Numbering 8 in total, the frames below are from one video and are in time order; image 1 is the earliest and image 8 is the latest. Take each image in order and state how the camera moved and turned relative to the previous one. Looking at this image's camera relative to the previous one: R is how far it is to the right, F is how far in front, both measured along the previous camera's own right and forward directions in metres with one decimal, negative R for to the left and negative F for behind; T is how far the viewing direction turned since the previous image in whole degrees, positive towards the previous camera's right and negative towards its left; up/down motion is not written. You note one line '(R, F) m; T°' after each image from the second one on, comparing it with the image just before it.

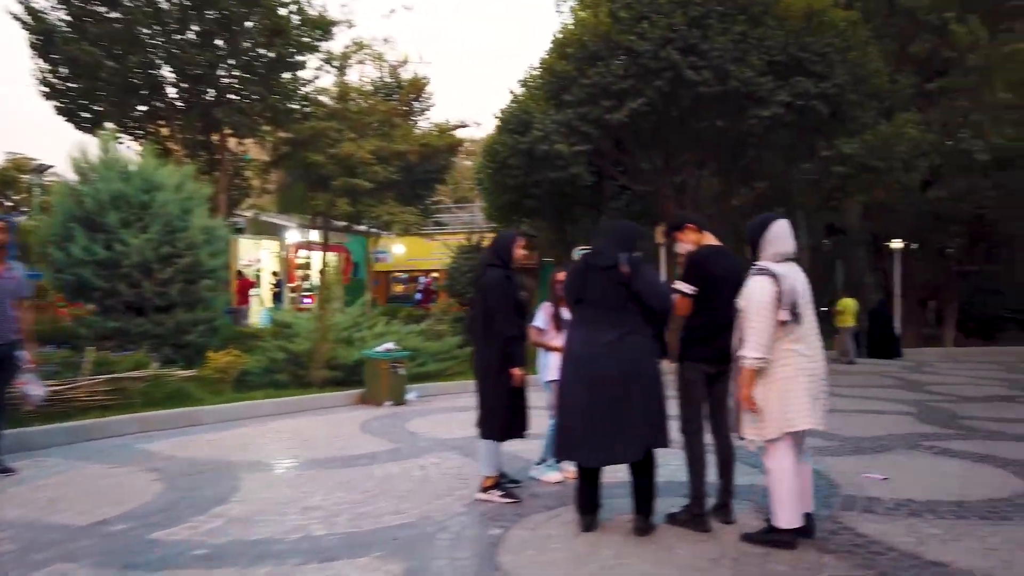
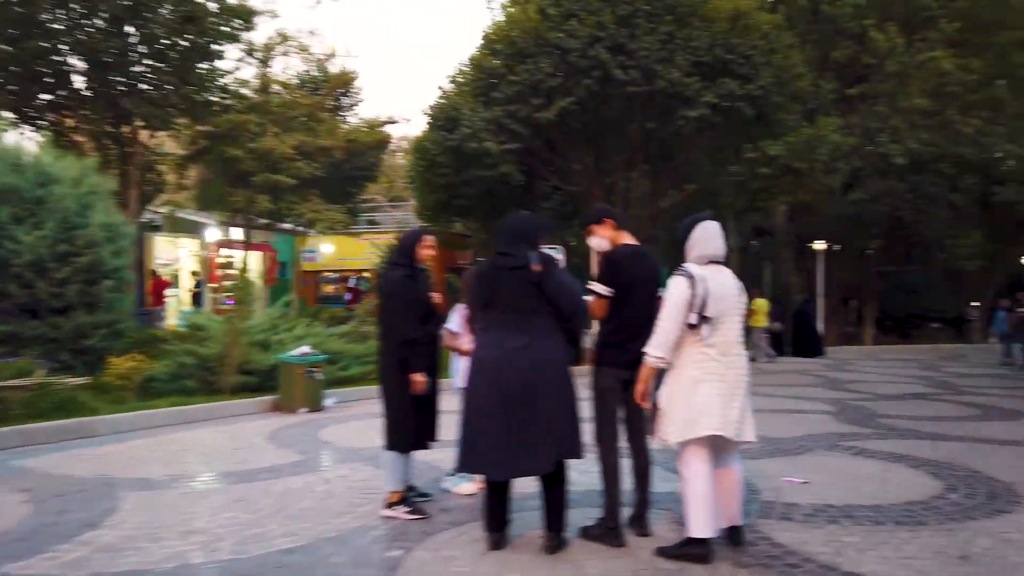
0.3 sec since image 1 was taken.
(+0.2, +0.3) m; +5°
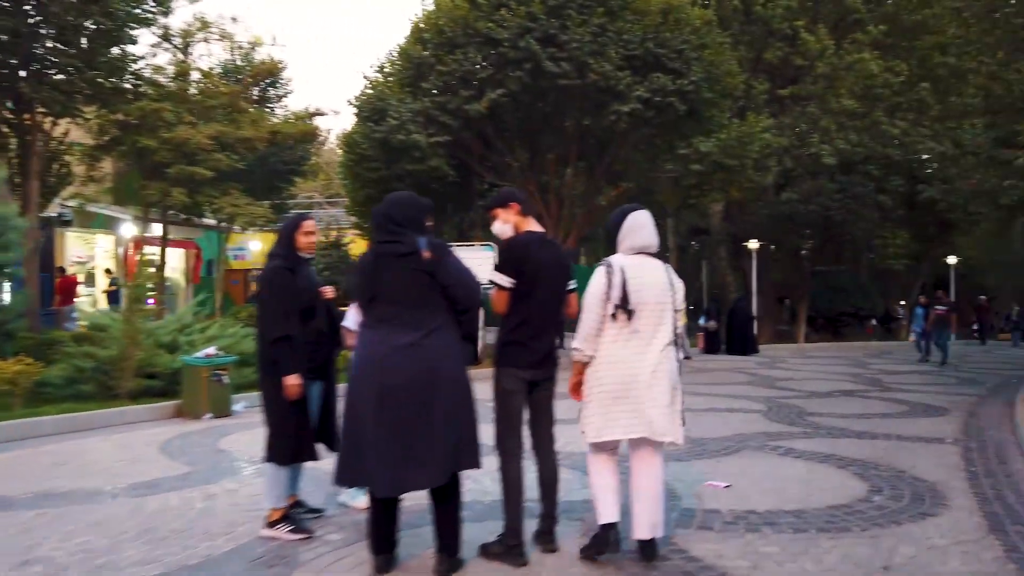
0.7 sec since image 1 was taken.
(+0.3, +0.5) m; +4°
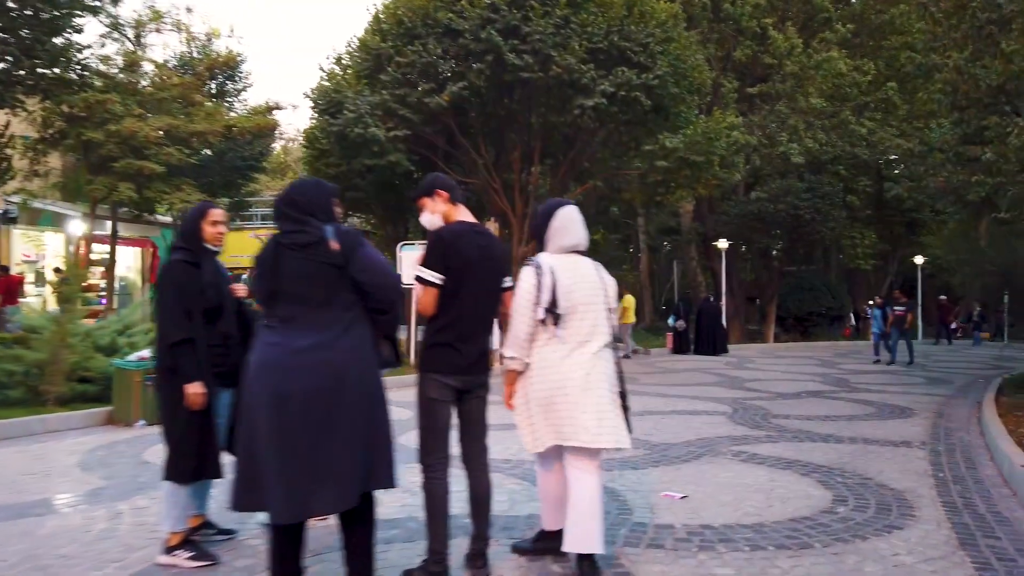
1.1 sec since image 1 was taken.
(+0.3, +0.5) m; +2°
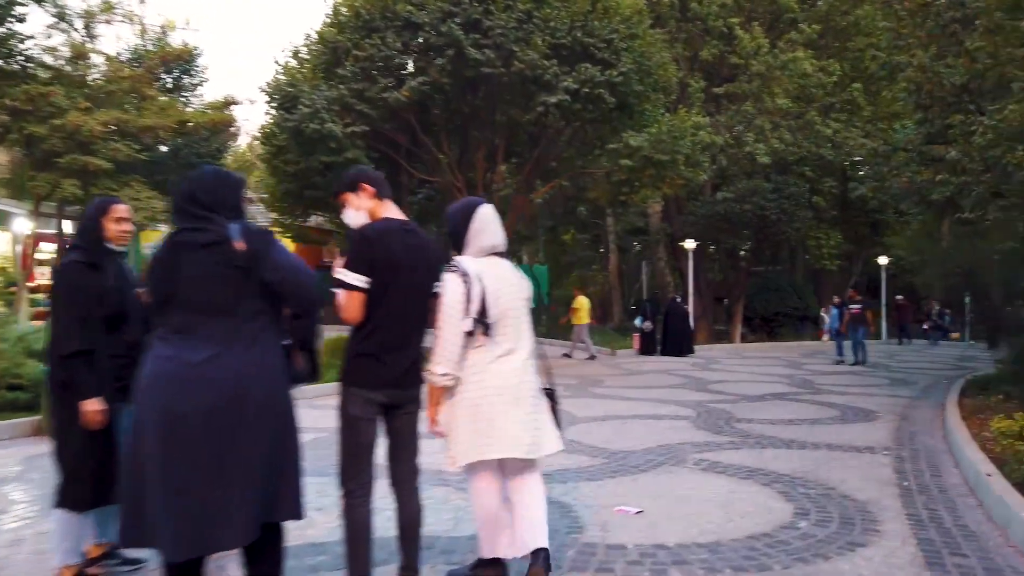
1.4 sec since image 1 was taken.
(+0.2, +0.4) m; +2°
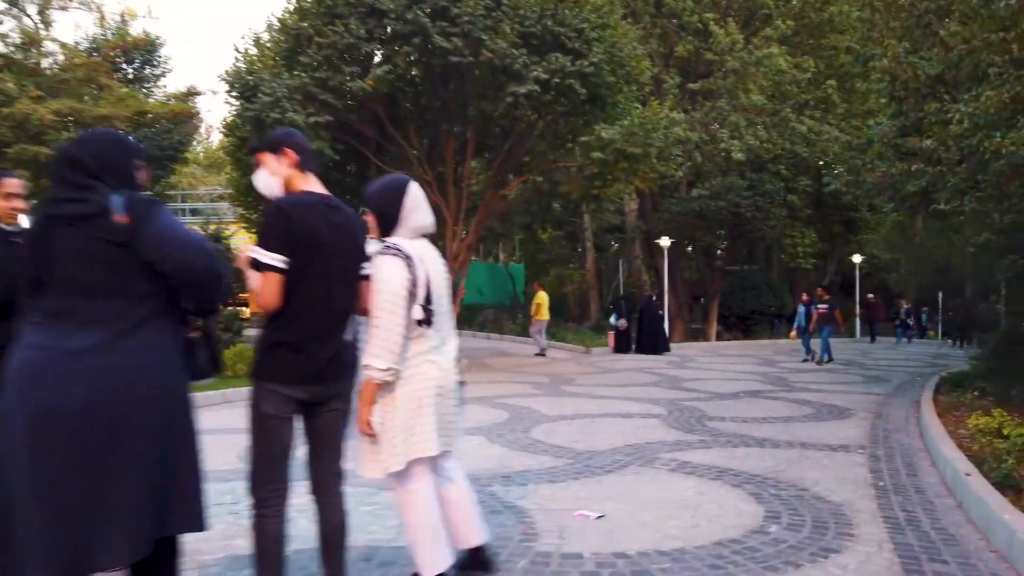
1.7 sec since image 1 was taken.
(+0.2, +0.4) m; +2°
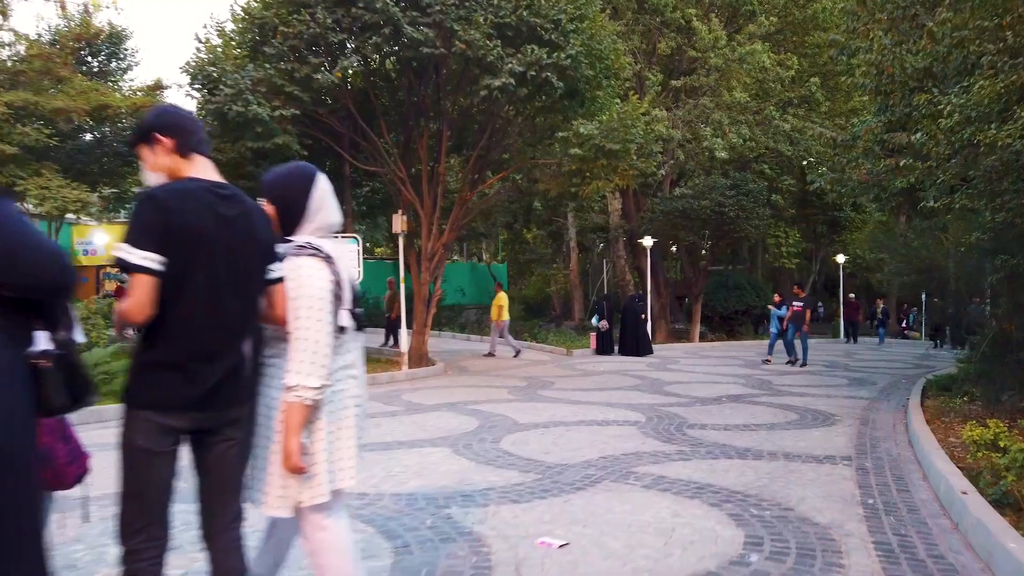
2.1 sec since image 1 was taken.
(+0.2, +0.5) m; +1°
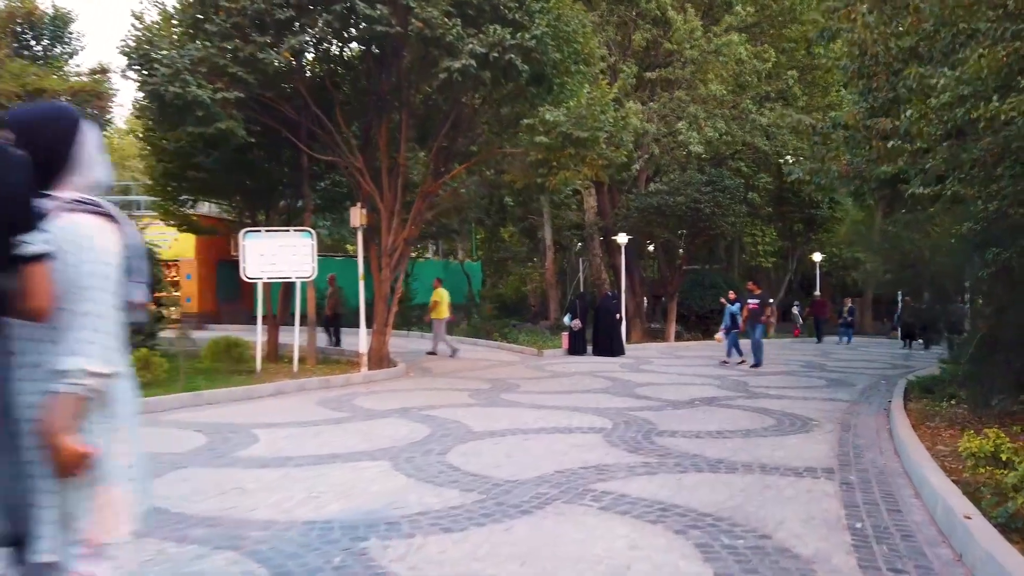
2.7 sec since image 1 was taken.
(+0.3, +0.9) m; +2°
